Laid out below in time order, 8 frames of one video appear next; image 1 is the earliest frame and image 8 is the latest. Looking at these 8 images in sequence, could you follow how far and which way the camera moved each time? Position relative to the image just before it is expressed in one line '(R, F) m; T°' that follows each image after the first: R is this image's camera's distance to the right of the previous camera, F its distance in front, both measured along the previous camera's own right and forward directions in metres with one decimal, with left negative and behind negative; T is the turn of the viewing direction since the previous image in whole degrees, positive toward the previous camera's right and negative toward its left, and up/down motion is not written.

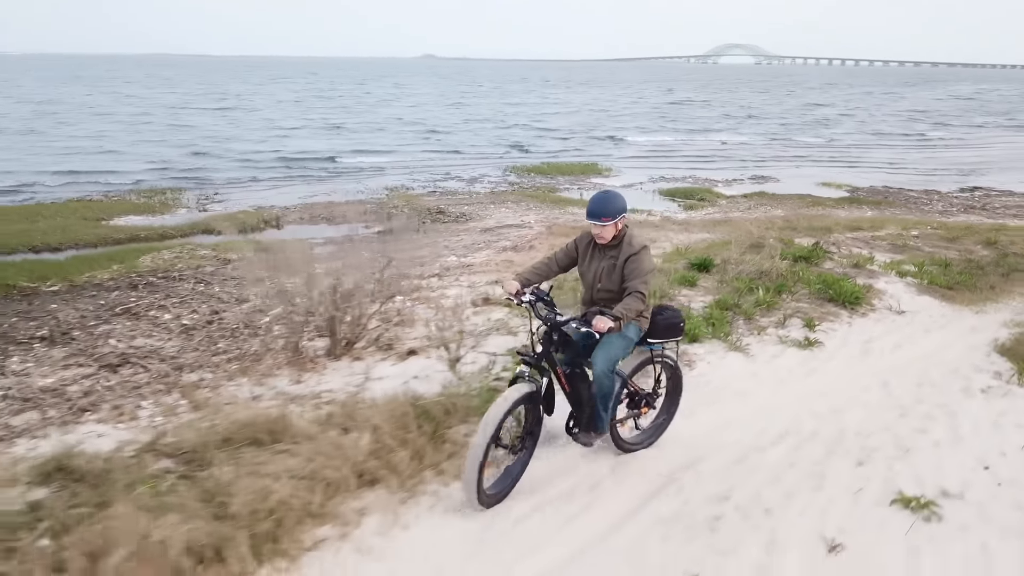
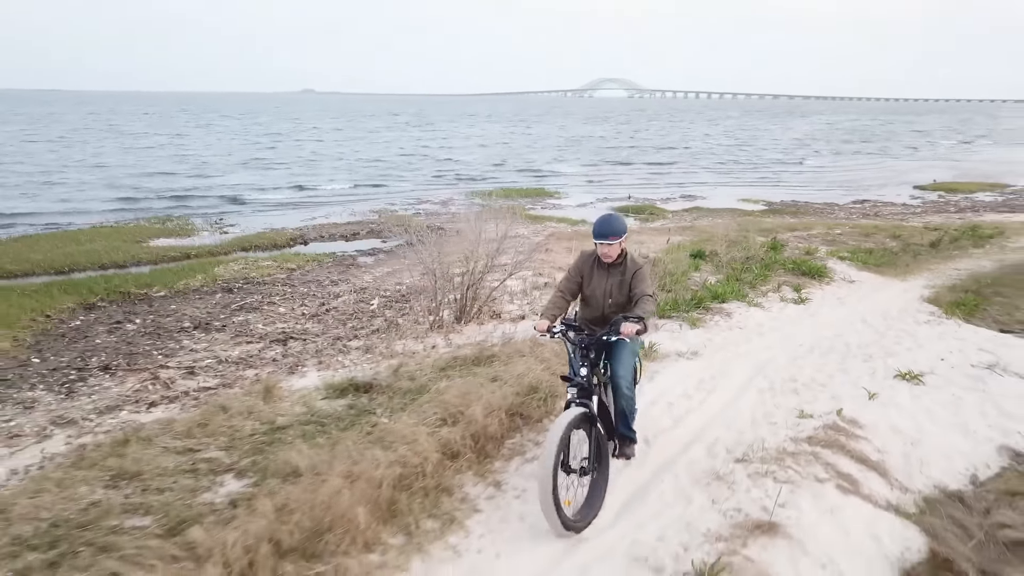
(-2.5, -2.4) m; +8°
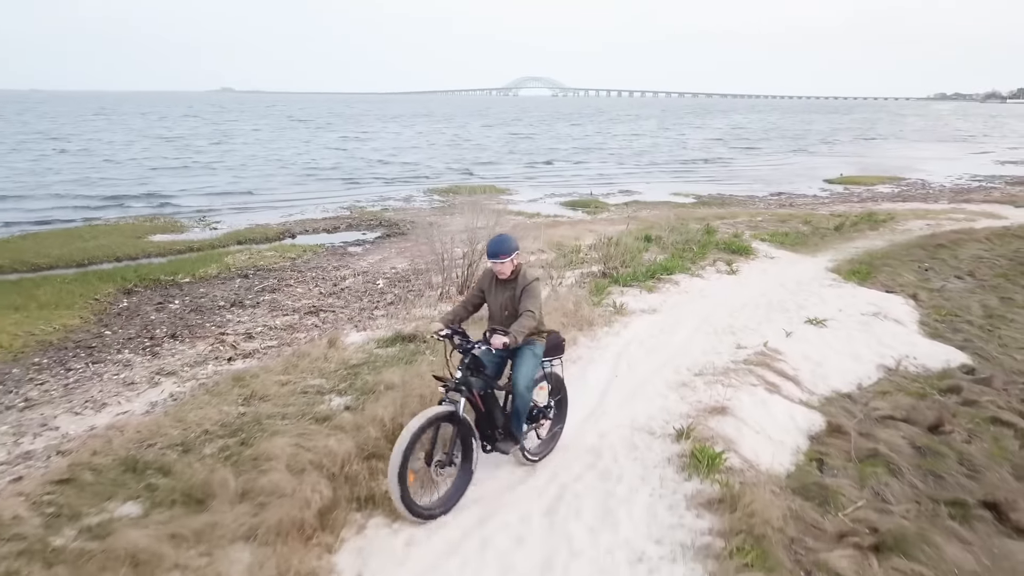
(-1.0, -2.3) m; +5°
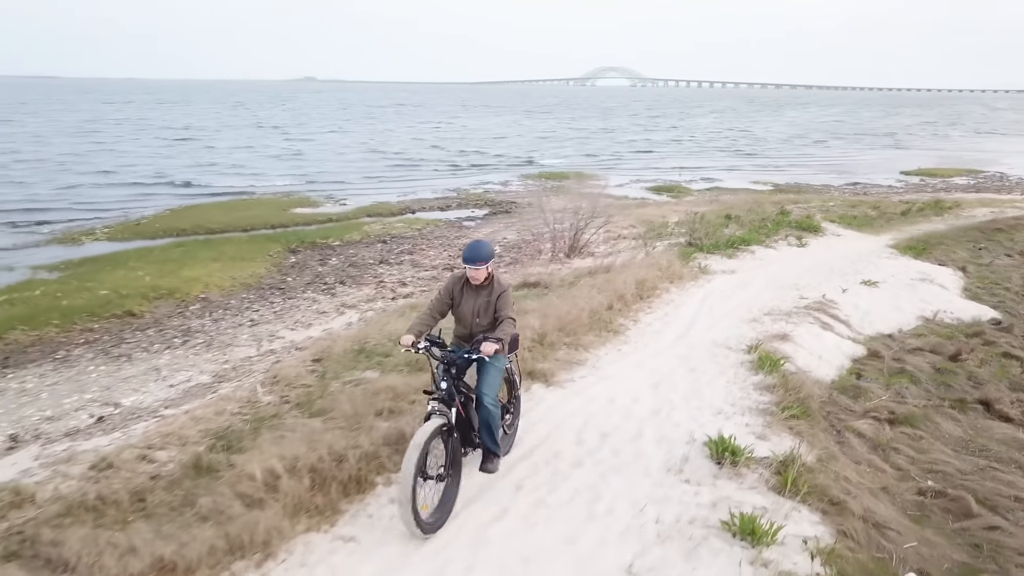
(-0.5, -2.6) m; -5°
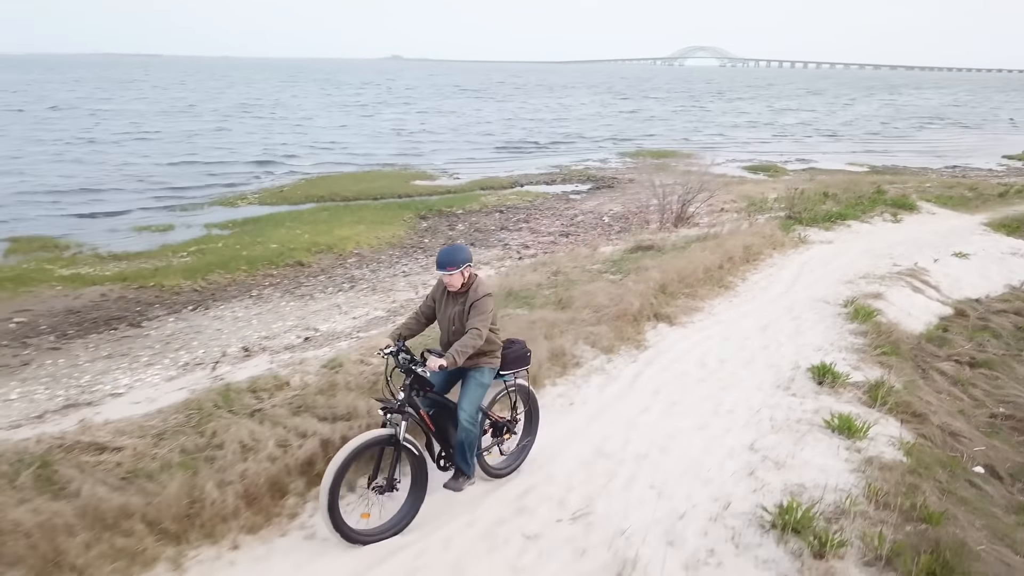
(-0.6, -1.7) m; -6°
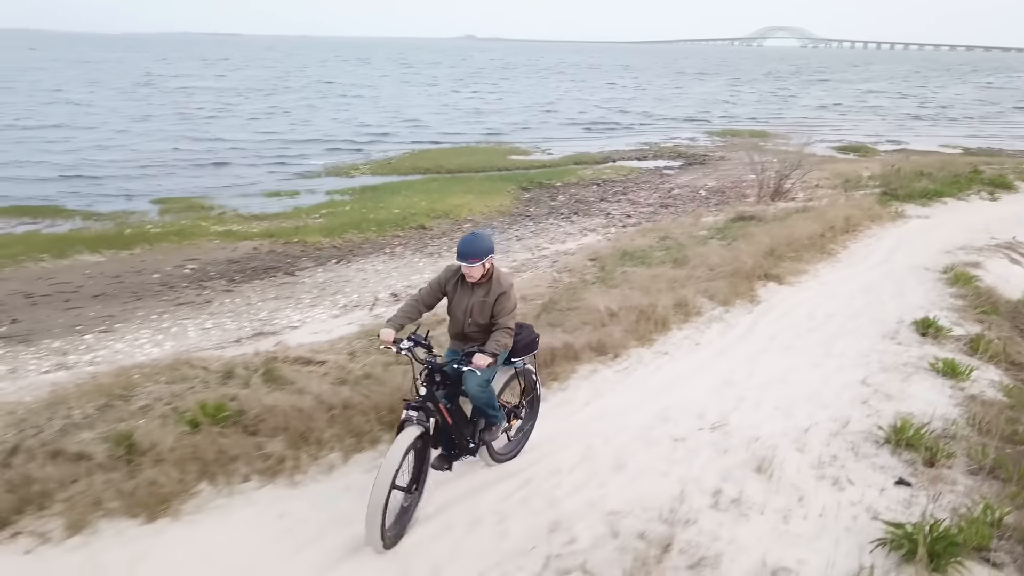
(-0.7, -1.1) m; -5°
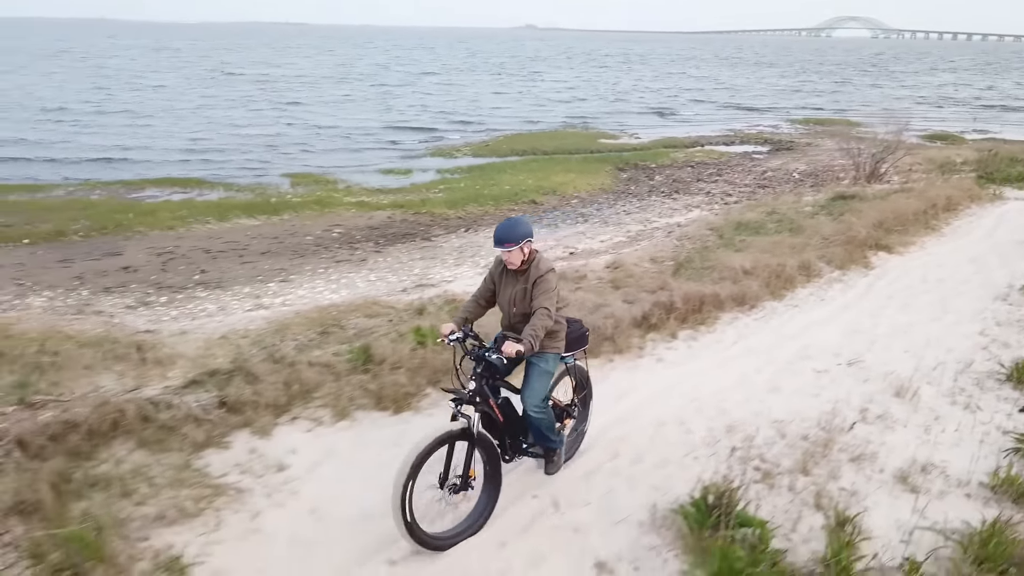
(-1.0, -1.2) m; -4°
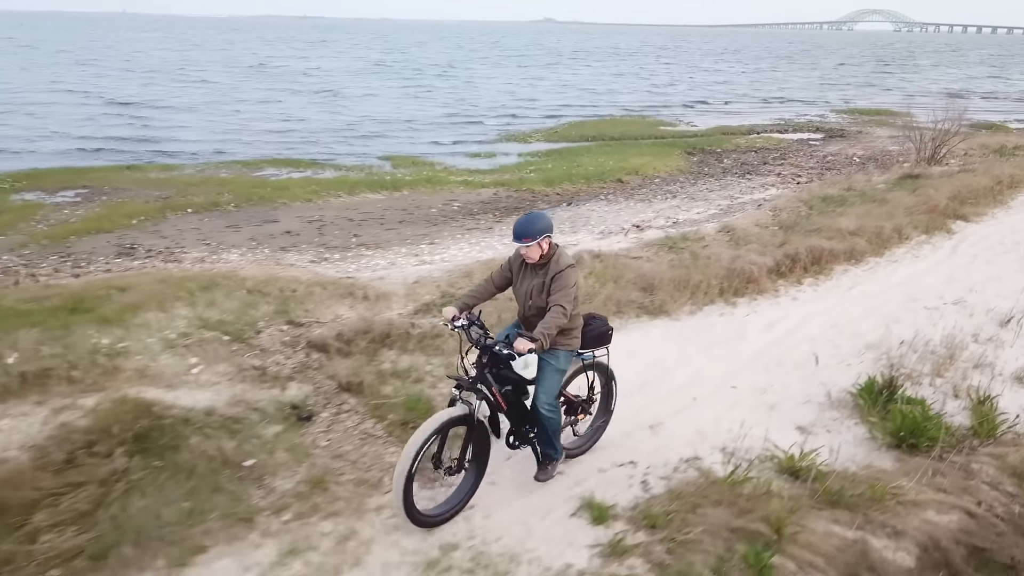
(-1.6, -1.6) m; -1°
